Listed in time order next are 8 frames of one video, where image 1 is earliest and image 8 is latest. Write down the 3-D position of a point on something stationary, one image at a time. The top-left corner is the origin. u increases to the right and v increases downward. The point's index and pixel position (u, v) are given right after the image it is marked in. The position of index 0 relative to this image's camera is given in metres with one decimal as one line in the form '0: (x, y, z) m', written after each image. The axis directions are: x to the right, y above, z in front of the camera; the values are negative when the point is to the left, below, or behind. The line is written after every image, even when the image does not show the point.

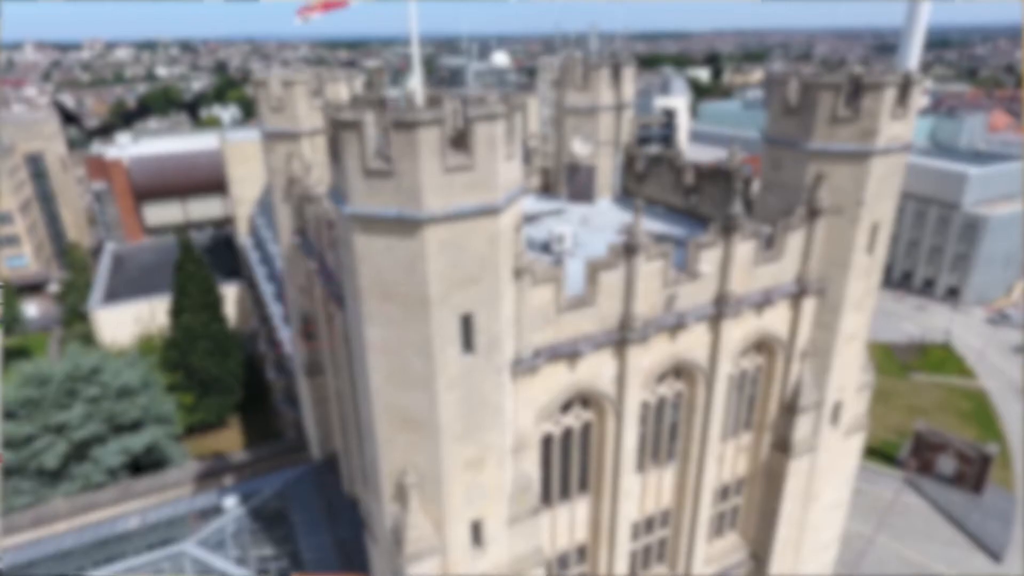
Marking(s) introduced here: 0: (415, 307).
0: (-1.2, -0.3, +7.8) m
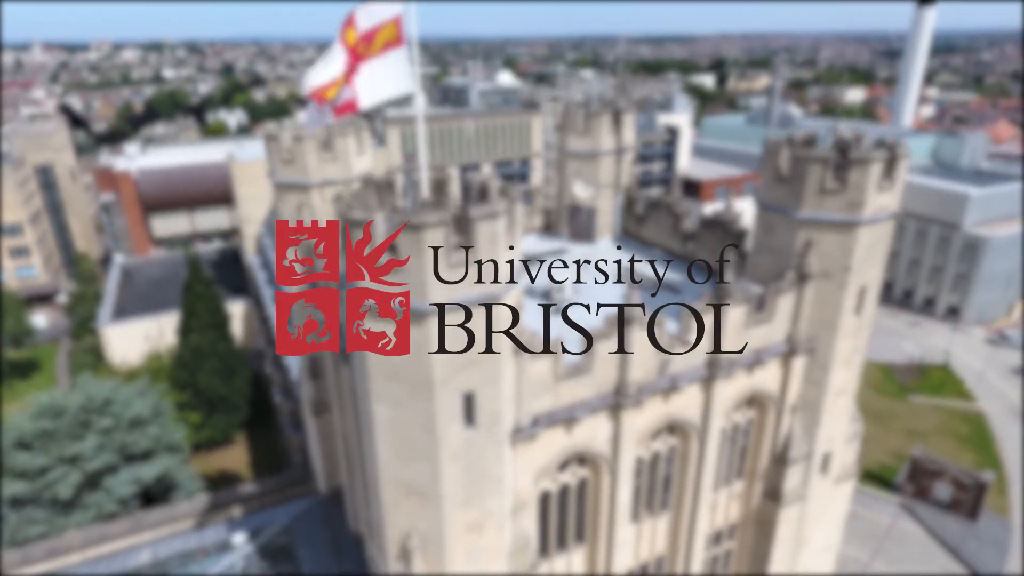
0: (-1.2, -1.4, +8.3) m
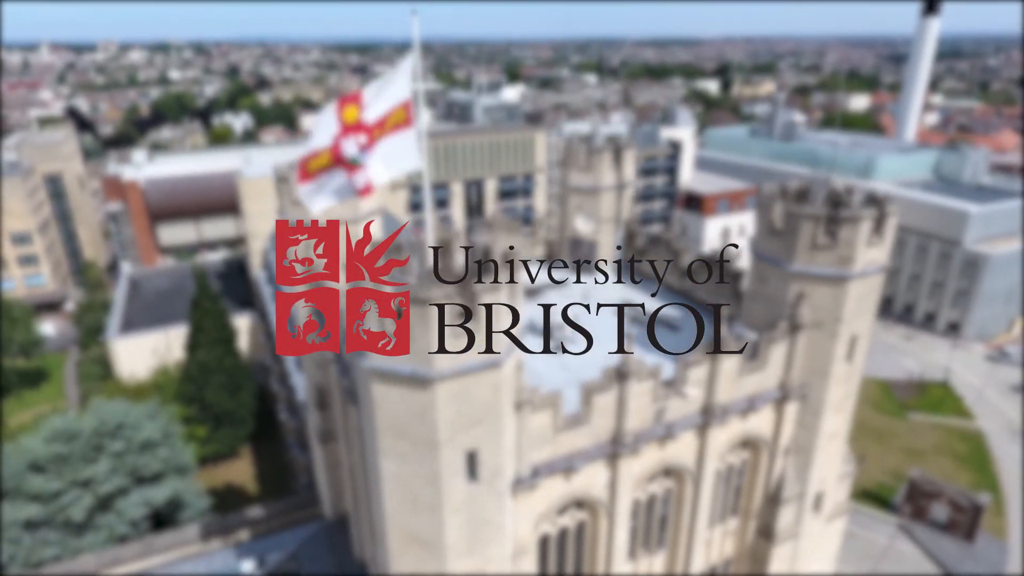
0: (-1.2, -2.3, +8.7) m
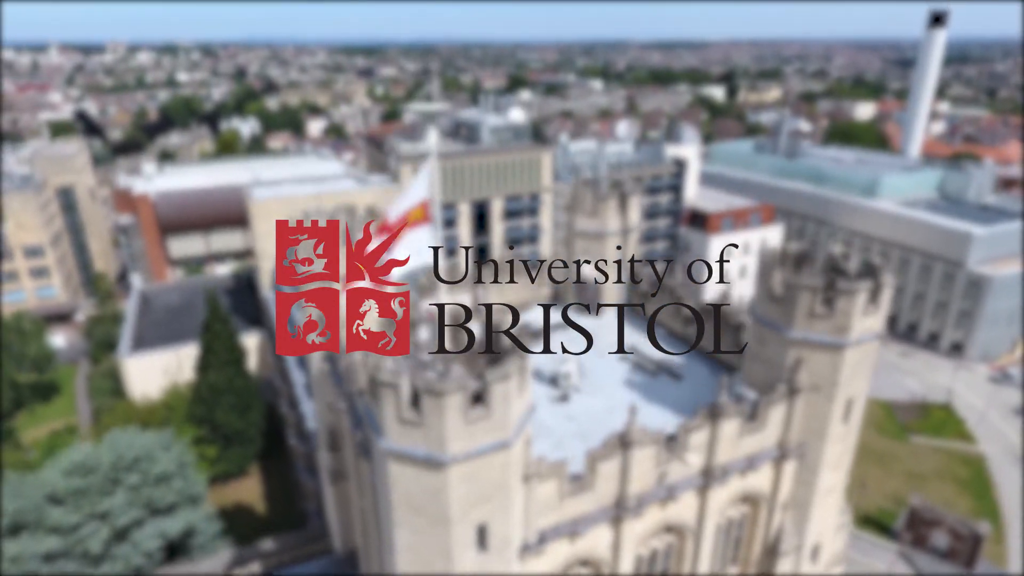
0: (-1.1, -3.5, +9.2) m
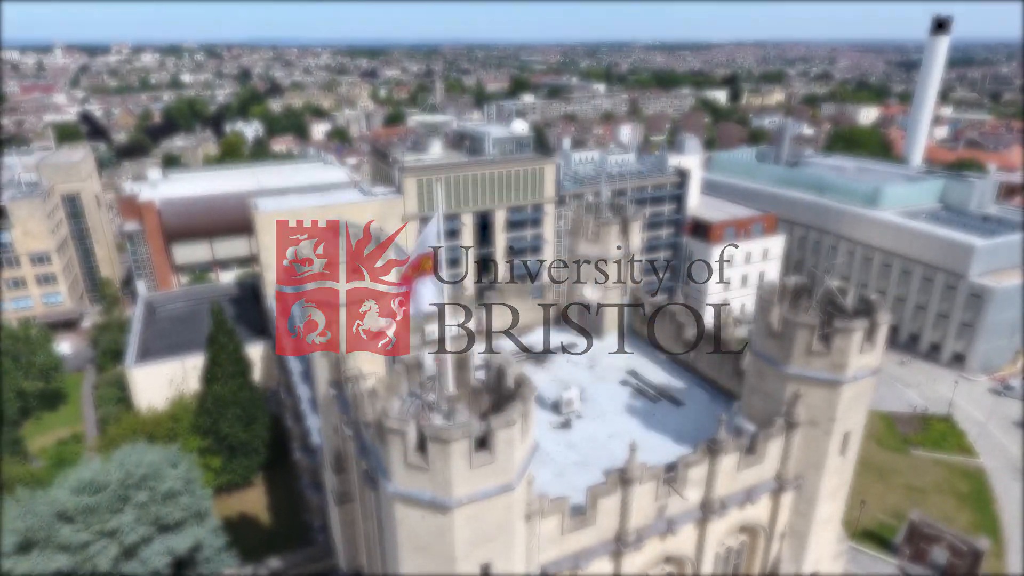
0: (-1.1, -4.2, +9.4) m
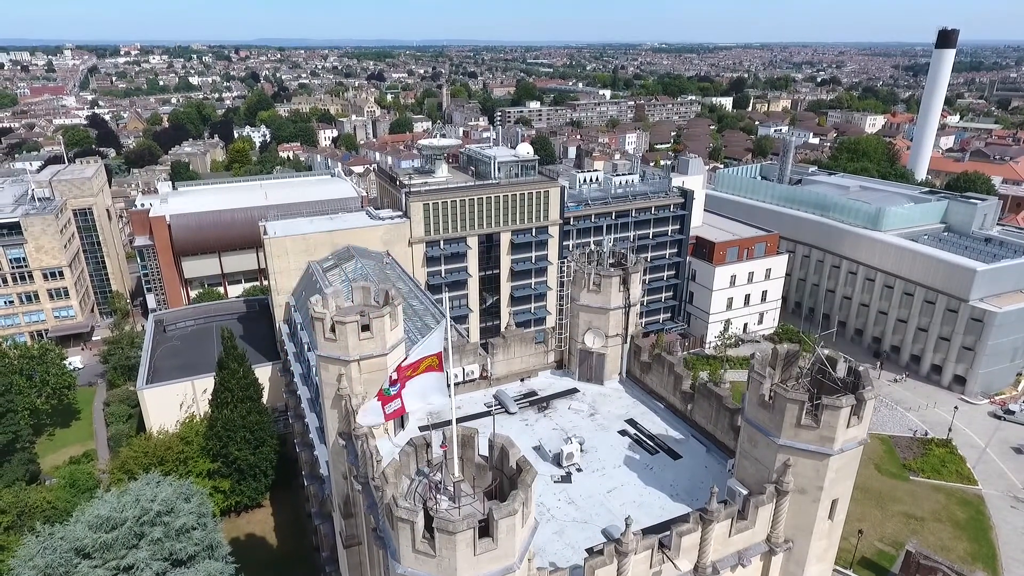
0: (-1.0, -5.7, +10.0) m
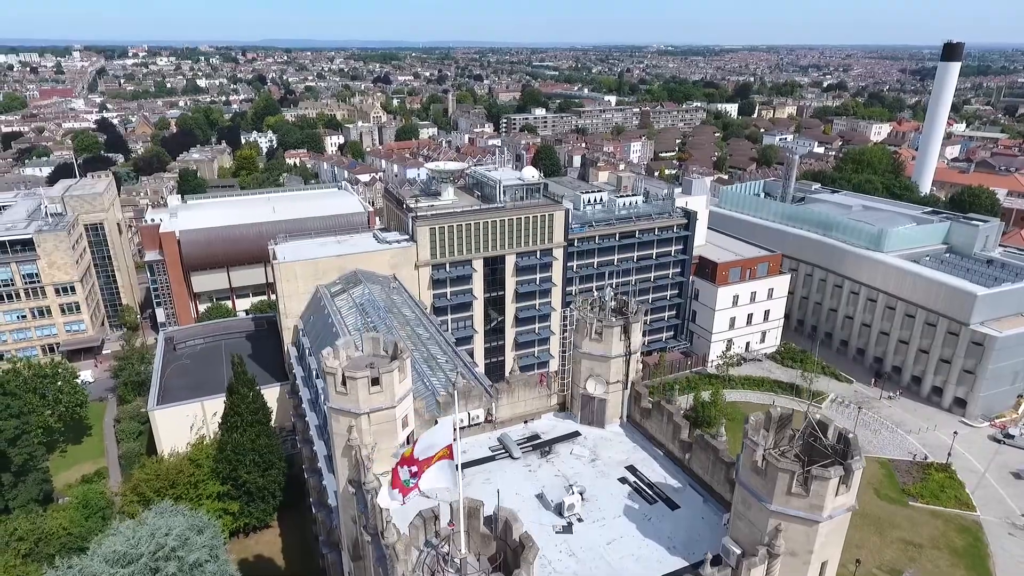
0: (-1.0, -7.2, +10.7) m
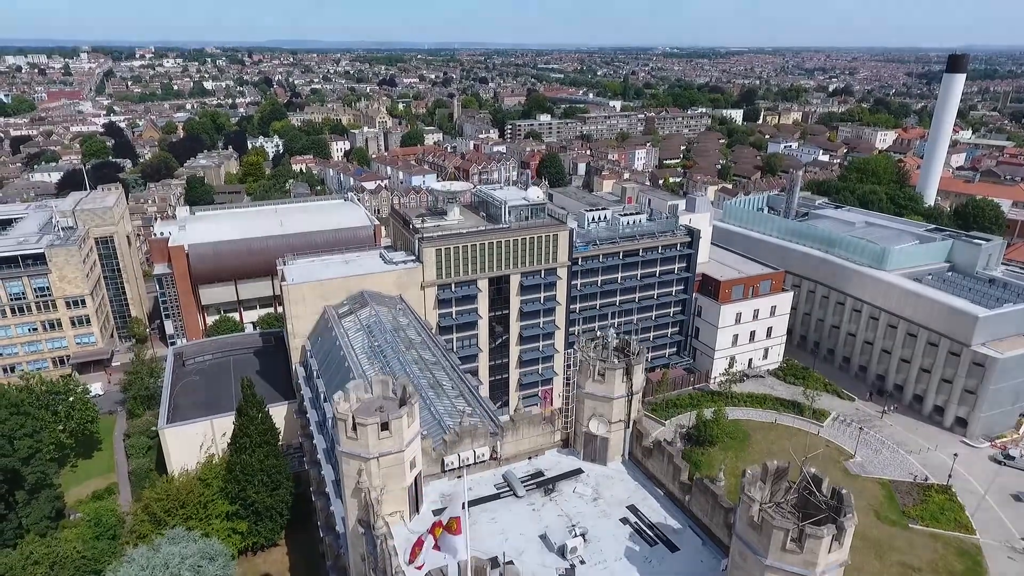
0: (-0.9, -8.5, +11.2) m
